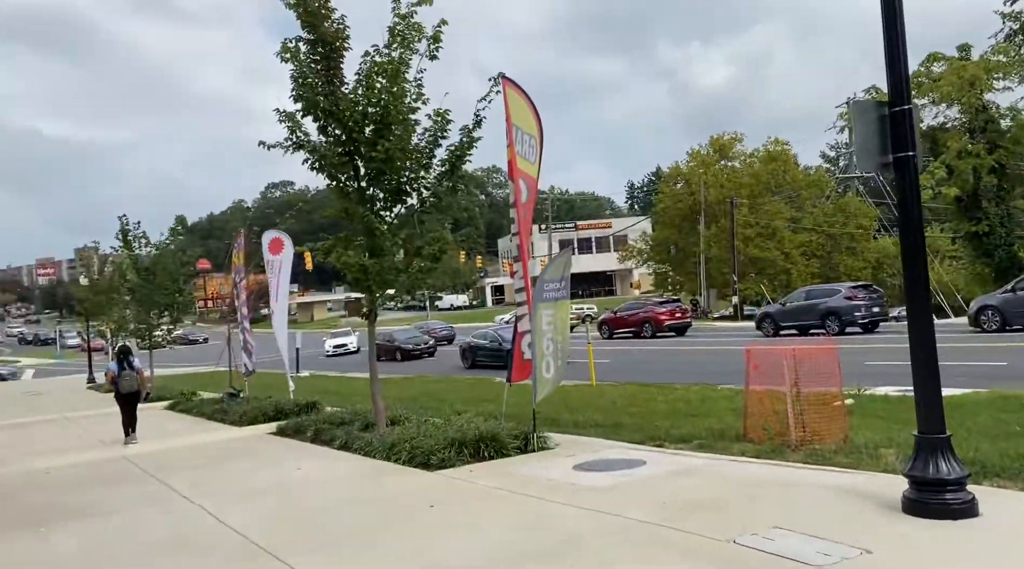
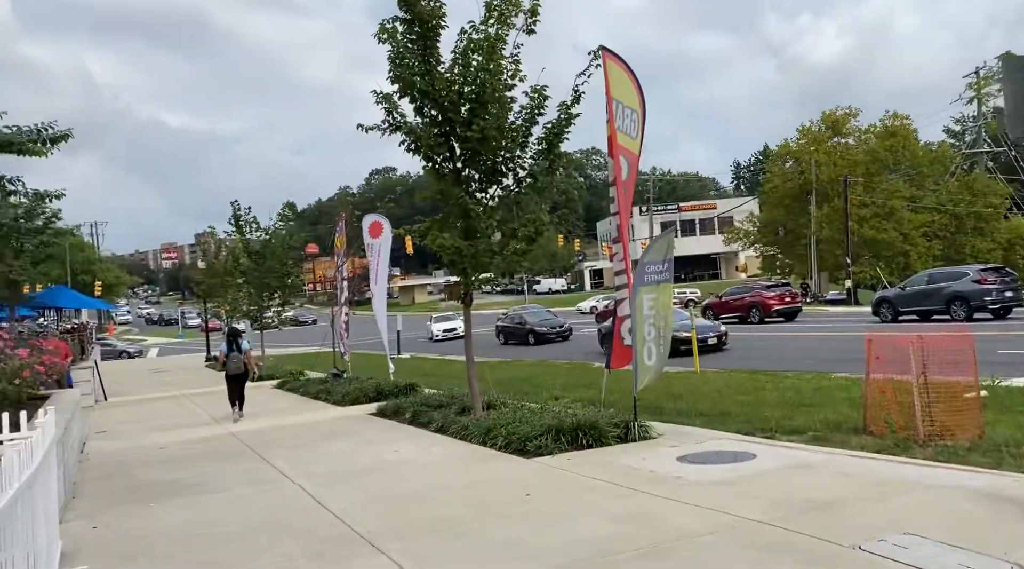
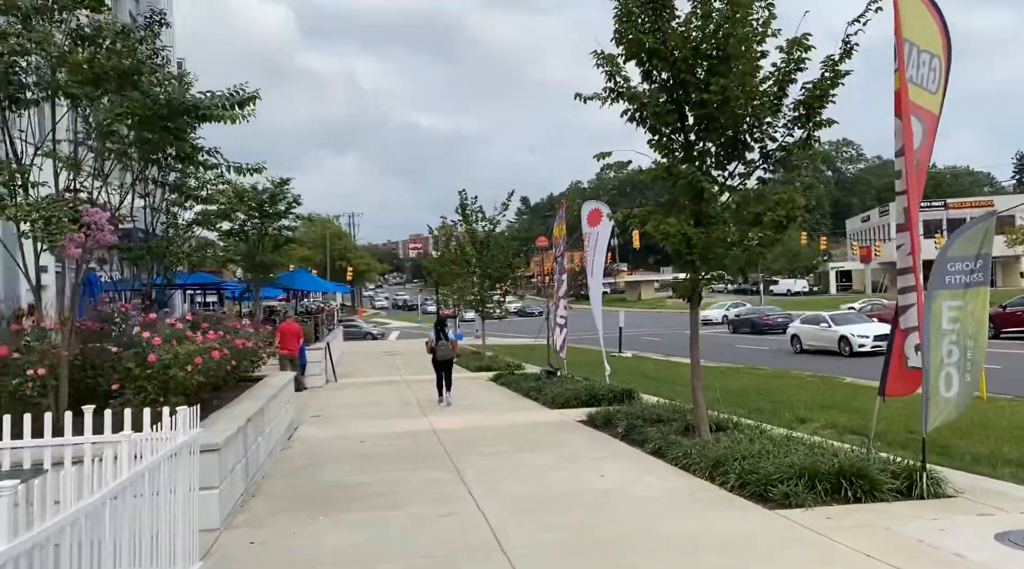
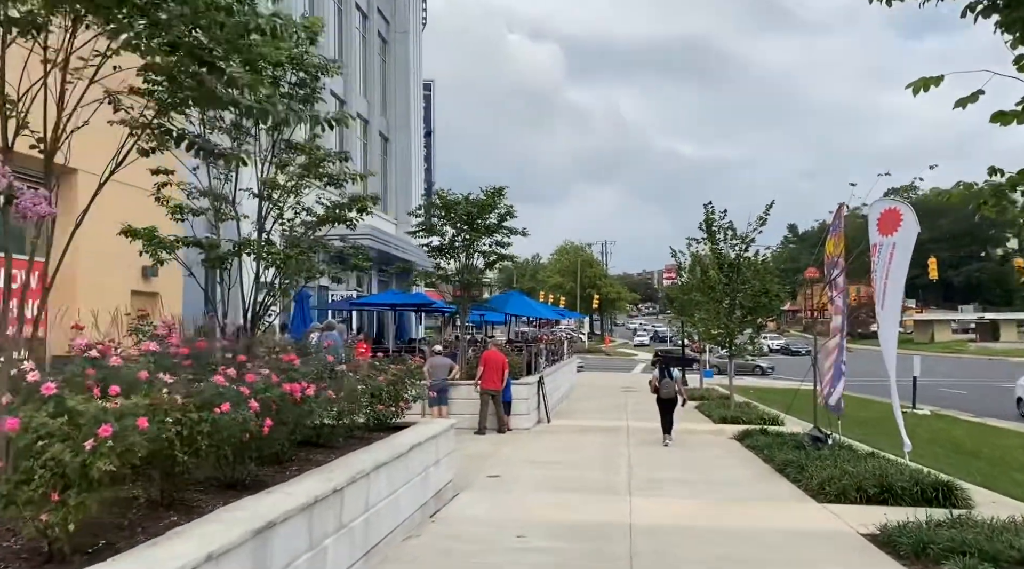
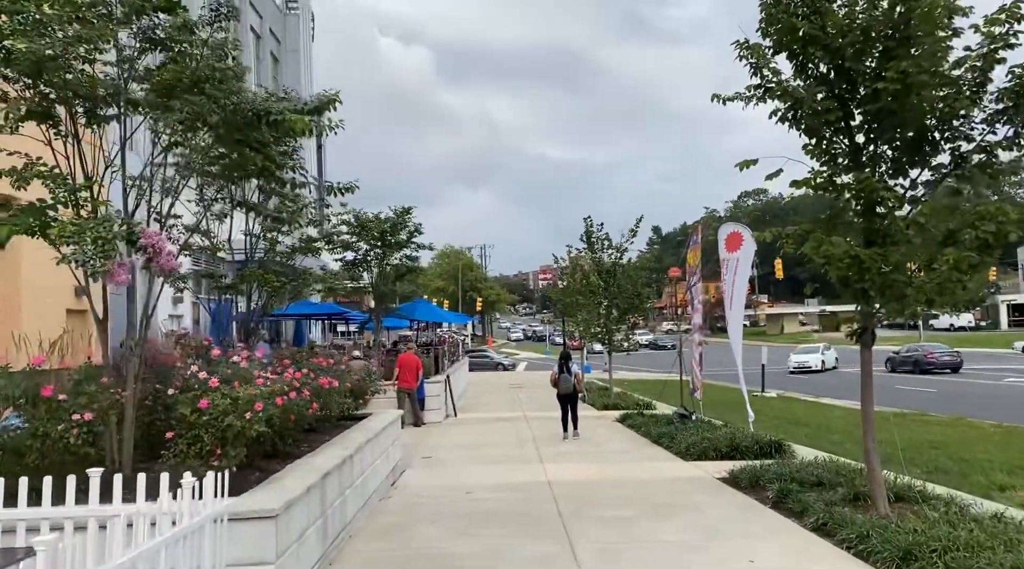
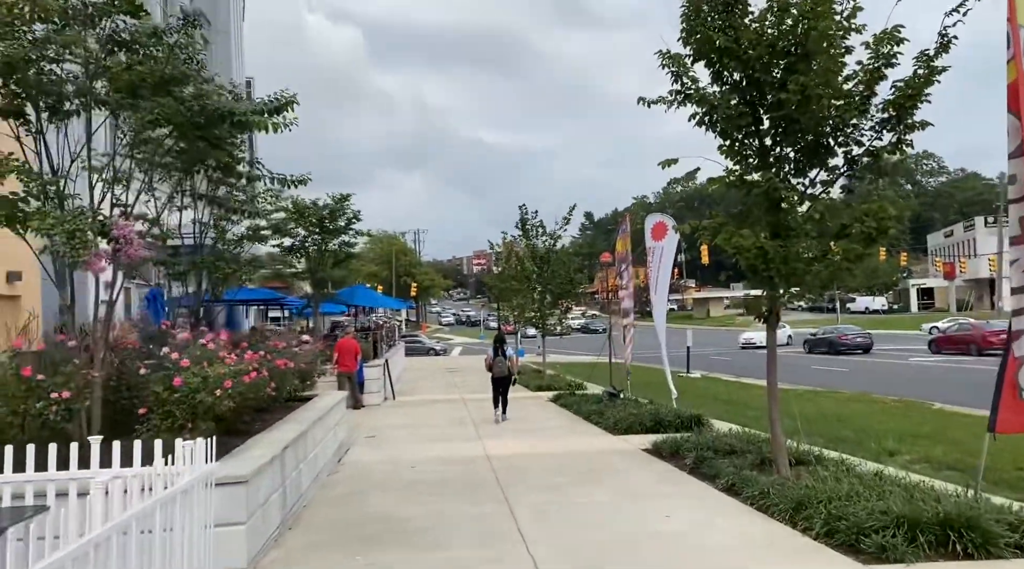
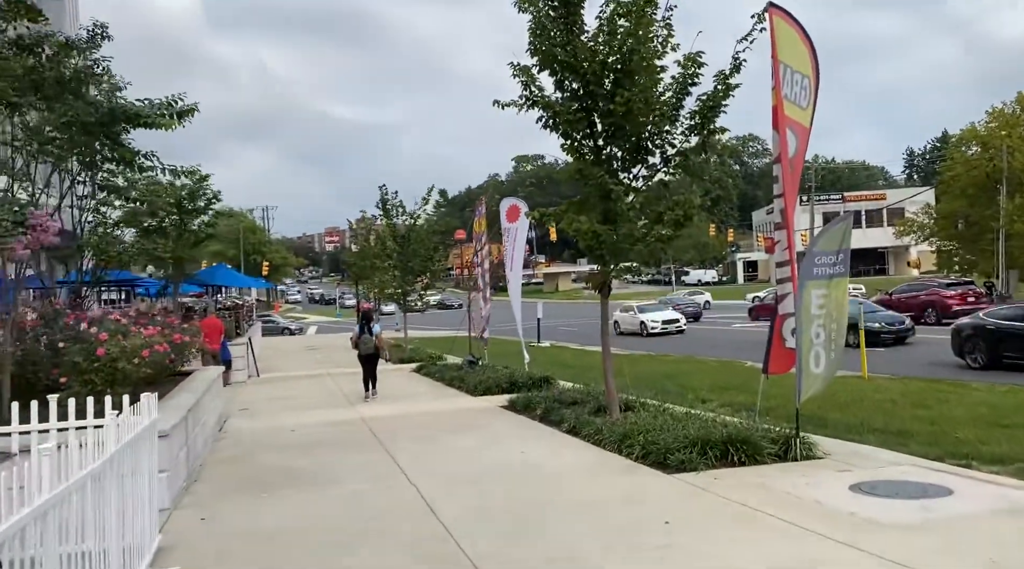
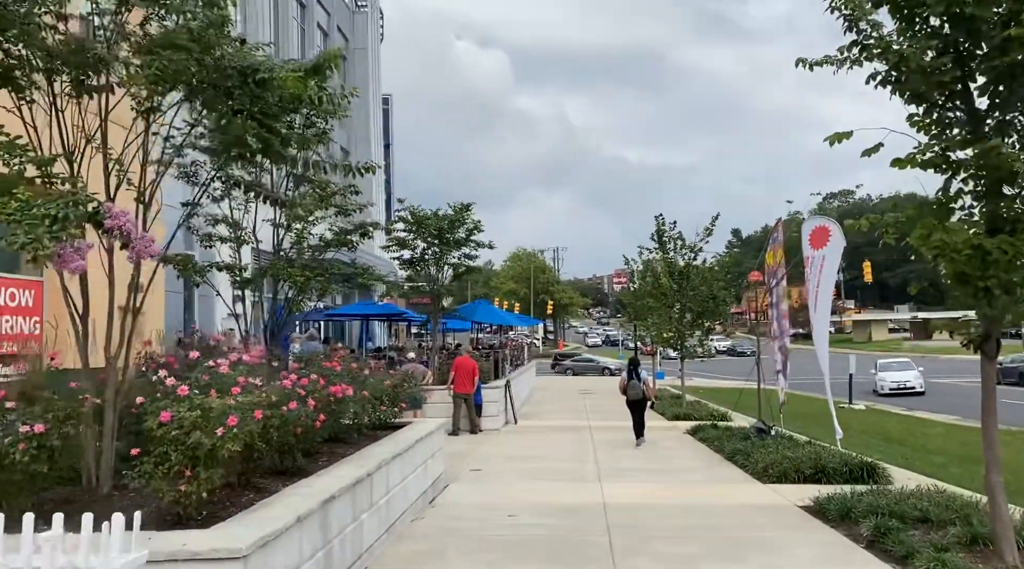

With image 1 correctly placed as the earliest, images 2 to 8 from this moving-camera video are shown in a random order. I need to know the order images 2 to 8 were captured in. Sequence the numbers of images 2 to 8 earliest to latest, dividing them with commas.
2, 7, 3, 6, 5, 8, 4
